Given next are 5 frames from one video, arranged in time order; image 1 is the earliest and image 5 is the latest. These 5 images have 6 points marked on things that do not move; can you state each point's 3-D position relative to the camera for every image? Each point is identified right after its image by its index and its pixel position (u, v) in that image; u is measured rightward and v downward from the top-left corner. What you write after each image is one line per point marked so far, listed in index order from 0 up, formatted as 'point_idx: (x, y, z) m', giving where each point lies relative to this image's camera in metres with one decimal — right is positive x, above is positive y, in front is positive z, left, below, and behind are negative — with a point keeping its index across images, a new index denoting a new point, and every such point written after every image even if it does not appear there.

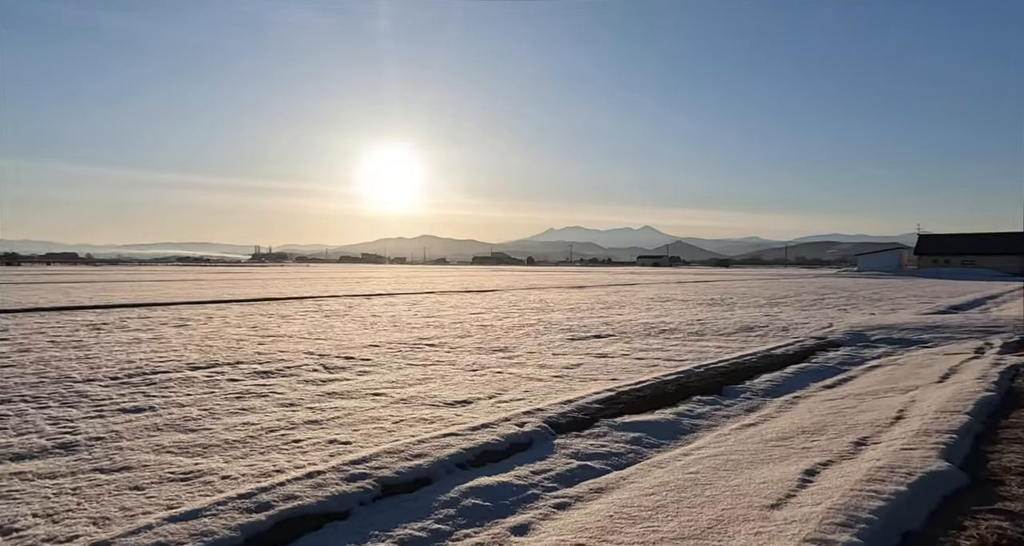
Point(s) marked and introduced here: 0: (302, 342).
0: (-3.9, -1.3, +12.0) m
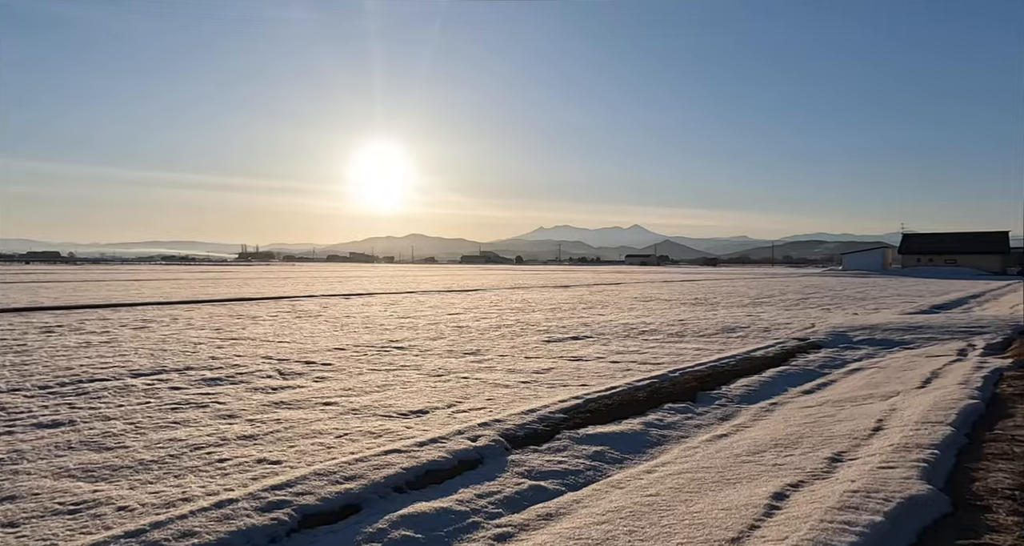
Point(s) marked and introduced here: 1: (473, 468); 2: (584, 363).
0: (-4.4, -1.3, +11.5) m
1: (-0.3, -1.4, +4.7) m
2: (+1.2, -1.5, +10.8) m
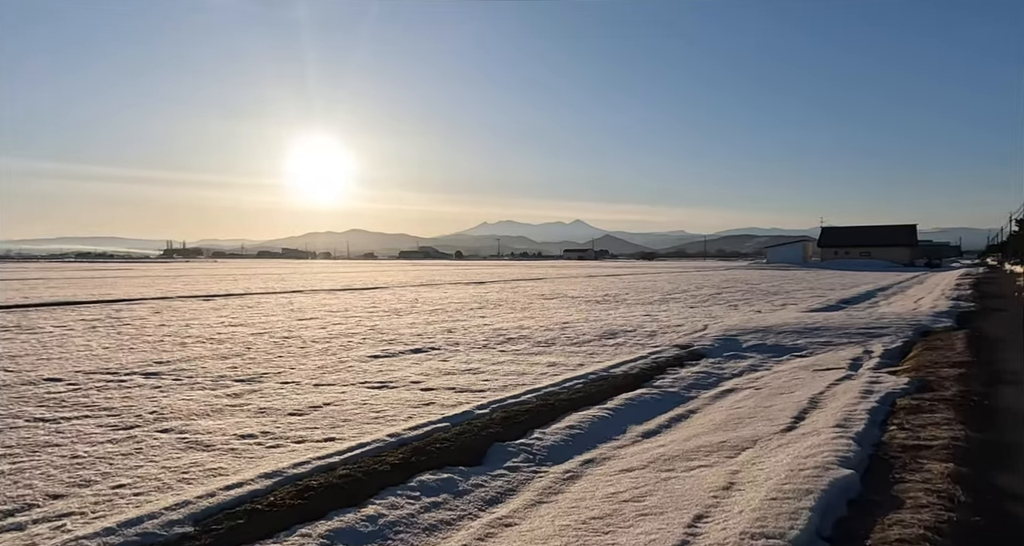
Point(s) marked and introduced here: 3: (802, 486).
0: (-7.4, -1.4, +8.3) m
1: (-2.6, -1.5, +2.0) m
2: (-1.7, -1.5, +8.2) m
3: (+1.9, -1.4, +4.2) m
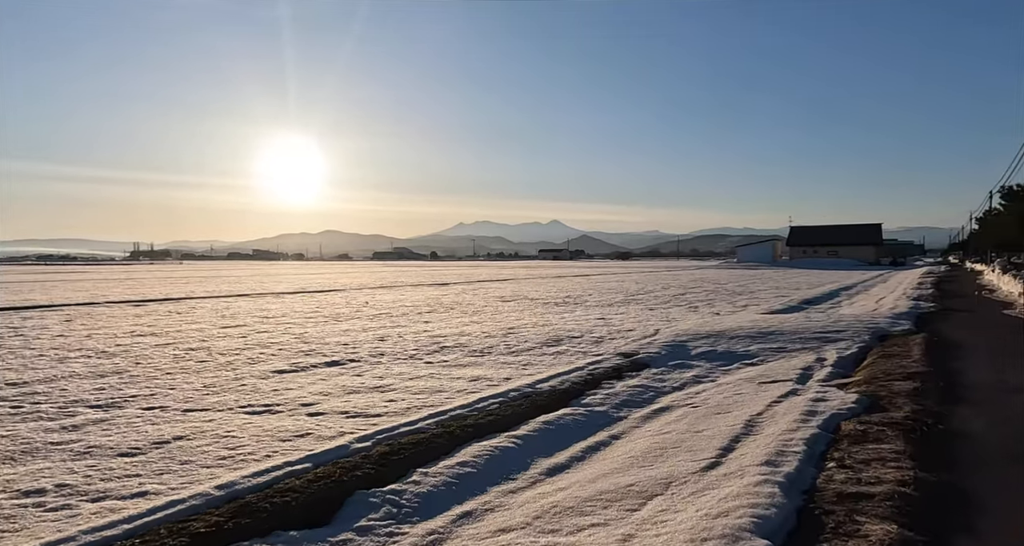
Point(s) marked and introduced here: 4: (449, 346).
0: (-8.5, -1.5, +6.9) m
1: (-3.4, -1.6, +0.8) m
2: (-2.8, -1.6, +7.0) m
3: (+0.9, -1.5, +3.1) m
4: (-1.3, -1.6, +13.8) m
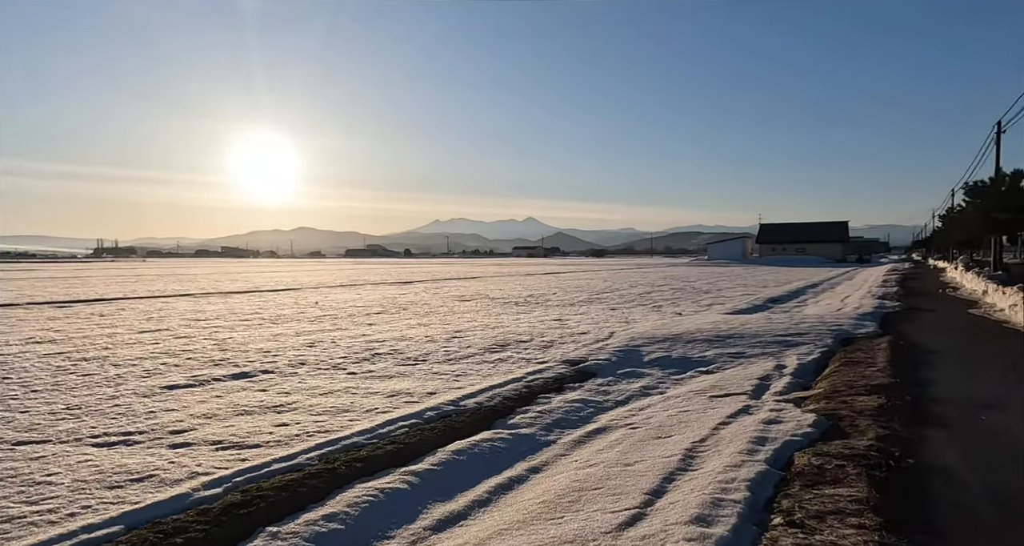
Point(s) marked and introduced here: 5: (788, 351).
0: (-9.4, -1.5, +5.4) m
1: (-4.1, -1.7, -0.4) m
2: (-3.7, -1.7, +5.8) m
3: (+0.2, -1.5, +2.1) m
4: (-2.5, -1.6, +12.6) m
5: (+5.2, -1.4, +12.0) m
